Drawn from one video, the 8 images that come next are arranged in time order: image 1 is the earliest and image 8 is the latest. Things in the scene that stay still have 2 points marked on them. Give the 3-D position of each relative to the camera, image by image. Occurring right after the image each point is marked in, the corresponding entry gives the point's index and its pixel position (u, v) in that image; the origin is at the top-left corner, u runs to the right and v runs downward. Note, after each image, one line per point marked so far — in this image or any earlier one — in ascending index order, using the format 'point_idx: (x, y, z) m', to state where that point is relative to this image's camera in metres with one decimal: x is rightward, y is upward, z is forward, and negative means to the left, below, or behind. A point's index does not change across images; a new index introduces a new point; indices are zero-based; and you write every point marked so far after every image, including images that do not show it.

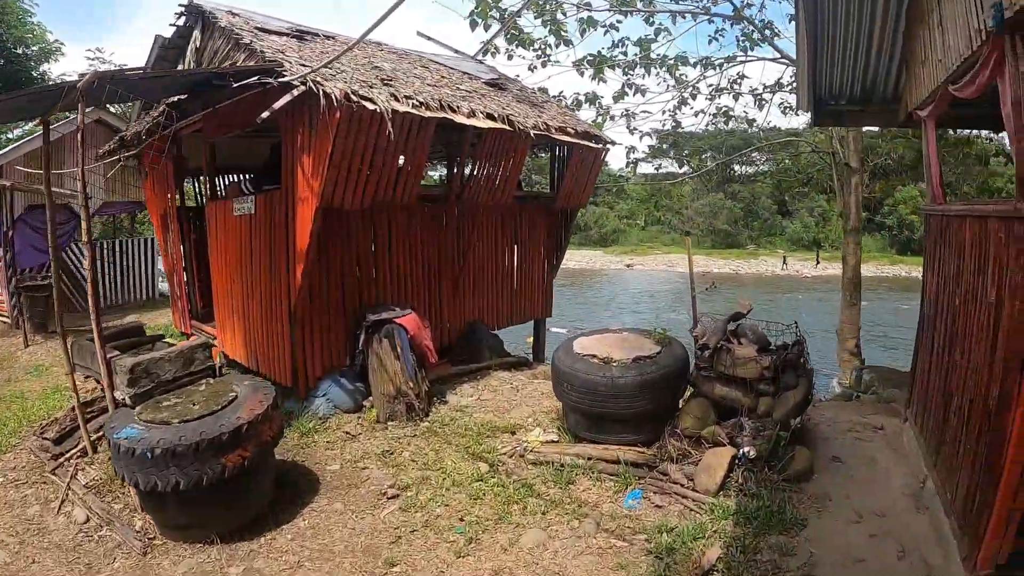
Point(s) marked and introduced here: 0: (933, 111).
0: (+1.3, +0.6, +3.6) m
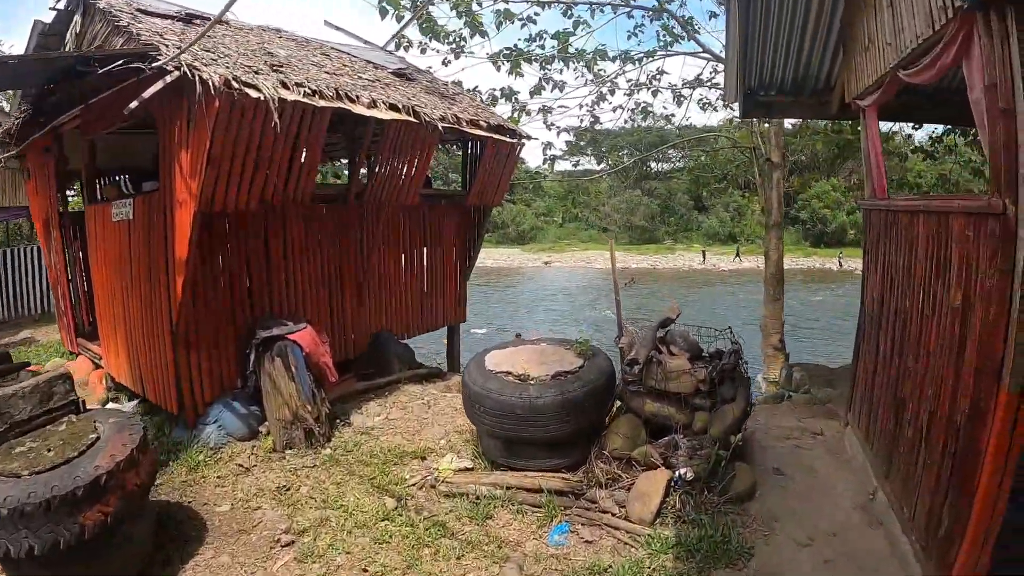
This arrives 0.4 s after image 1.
0: (+1.1, +0.6, +3.3) m
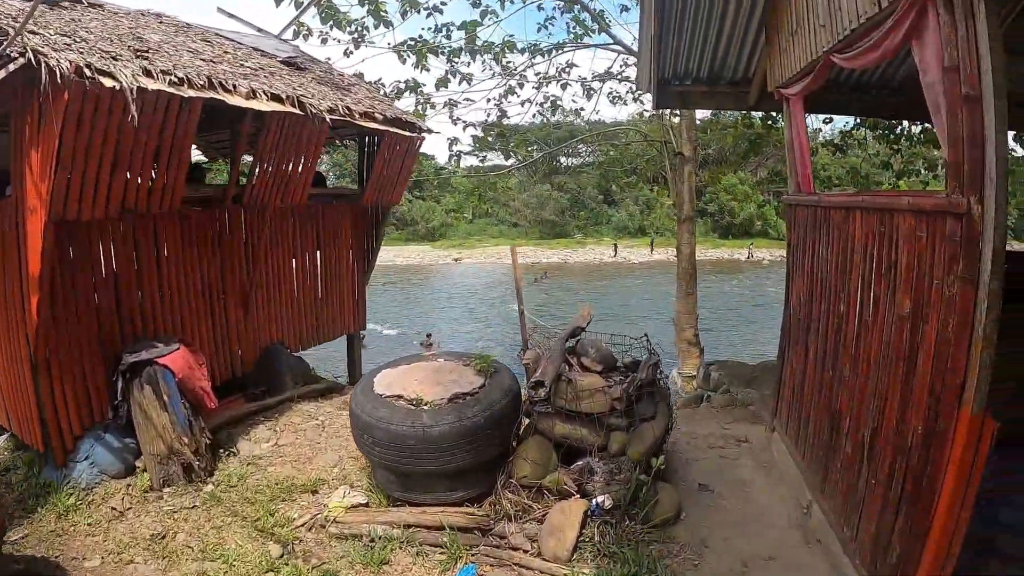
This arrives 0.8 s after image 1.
0: (+0.8, +0.5, +3.1) m
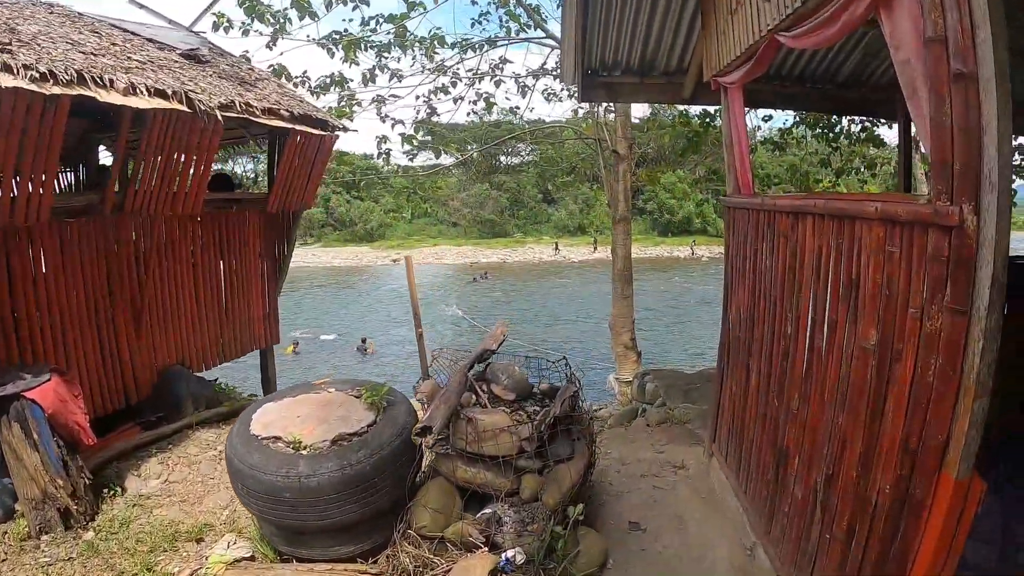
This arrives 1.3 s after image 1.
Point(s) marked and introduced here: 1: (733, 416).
0: (+0.6, +0.5, +2.7) m
1: (+0.6, -0.4, +3.1) m
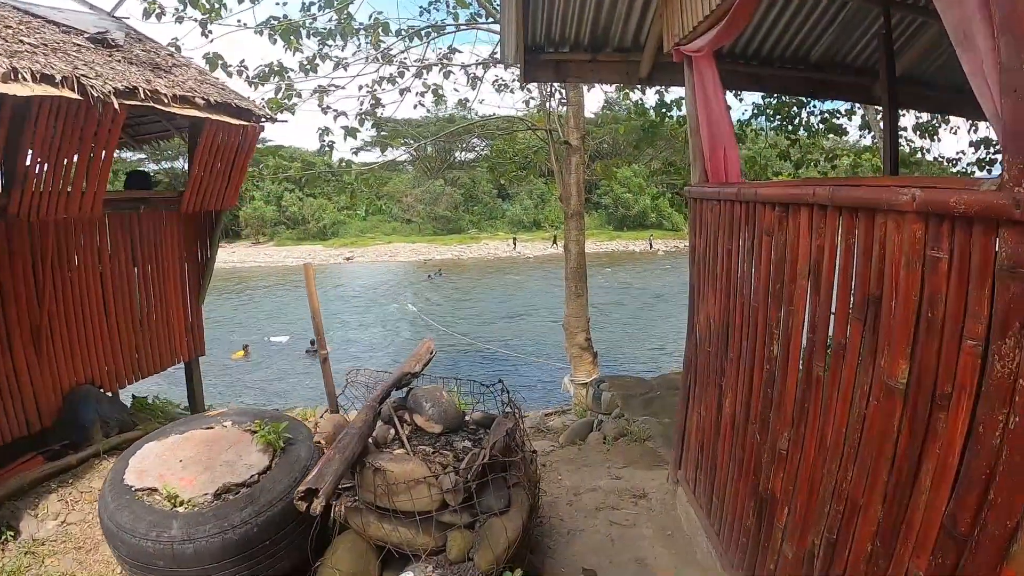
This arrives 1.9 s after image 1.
0: (+0.4, +0.5, +2.2) m
1: (+0.5, -0.4, +2.7) m
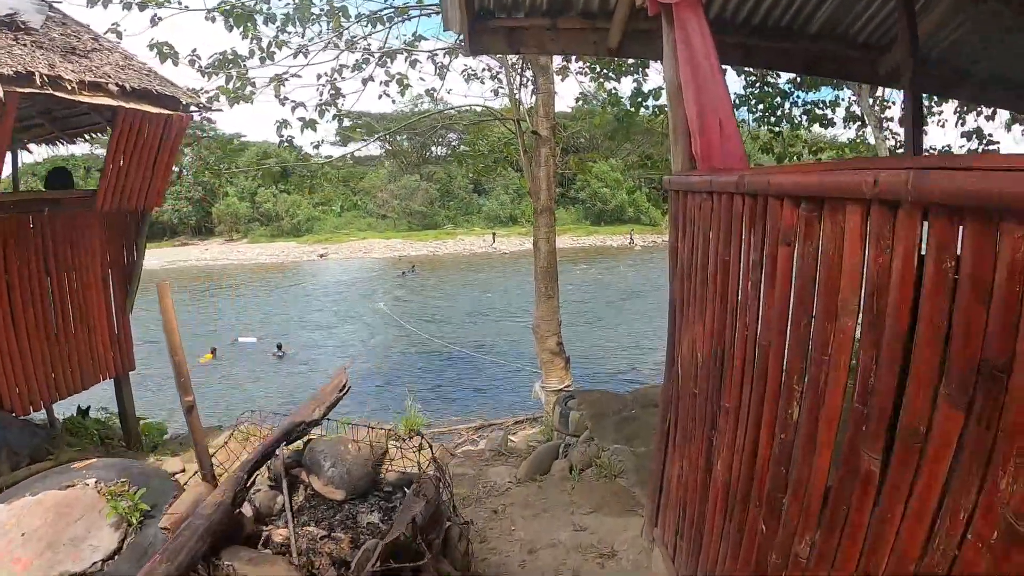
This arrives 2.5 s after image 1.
0: (+0.3, +0.5, +1.7) m
1: (+0.3, -0.4, +2.1) m
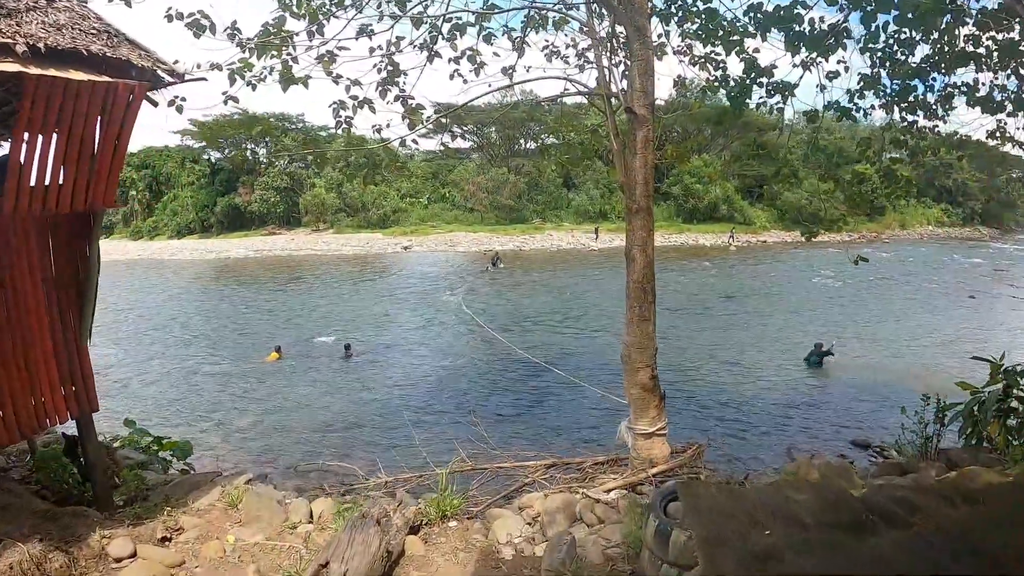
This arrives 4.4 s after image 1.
0: (+0.3, +0.3, +0.2) m
1: (+0.3, -0.5, +0.6) m
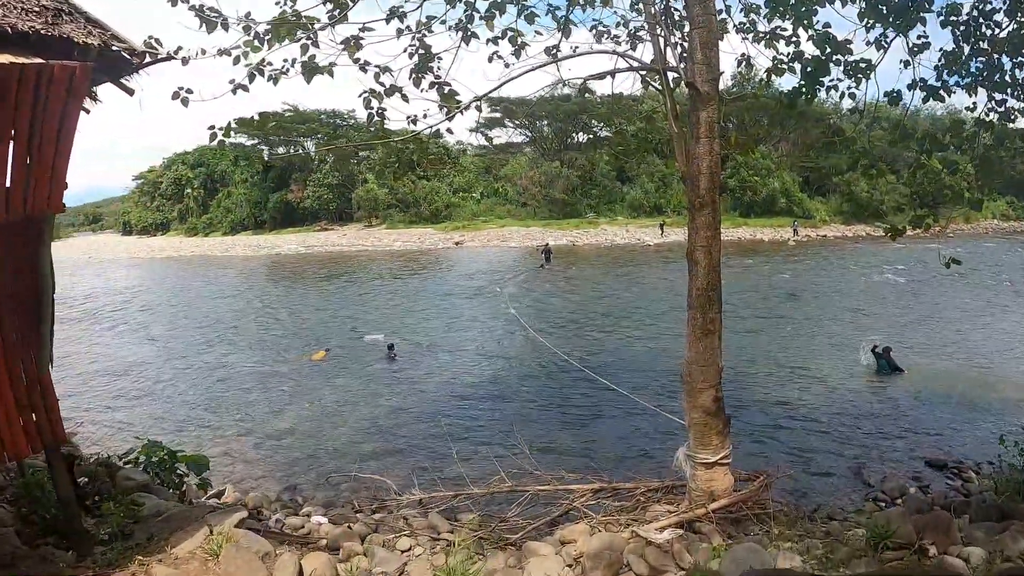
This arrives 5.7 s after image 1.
0: (+0.2, +0.3, -0.6) m
1: (+0.3, -0.6, -0.1) m
